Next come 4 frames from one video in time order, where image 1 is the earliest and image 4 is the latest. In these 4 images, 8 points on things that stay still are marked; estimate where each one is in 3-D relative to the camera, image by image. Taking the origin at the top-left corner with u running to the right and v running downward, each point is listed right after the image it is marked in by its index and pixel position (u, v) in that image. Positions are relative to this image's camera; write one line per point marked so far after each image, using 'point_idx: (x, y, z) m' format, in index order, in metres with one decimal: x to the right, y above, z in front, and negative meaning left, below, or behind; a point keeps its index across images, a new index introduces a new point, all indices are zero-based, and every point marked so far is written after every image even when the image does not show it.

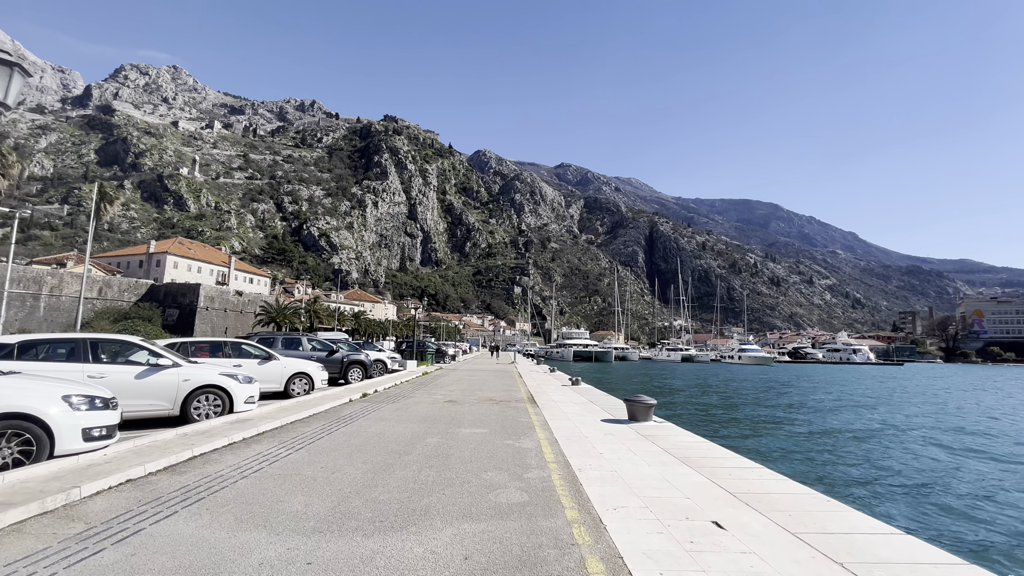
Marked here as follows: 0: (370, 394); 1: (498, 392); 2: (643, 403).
0: (-4.2, -3.1, +13.5) m
1: (-0.5, -3.5, +15.3) m
2: (+2.8, -2.5, +9.9) m
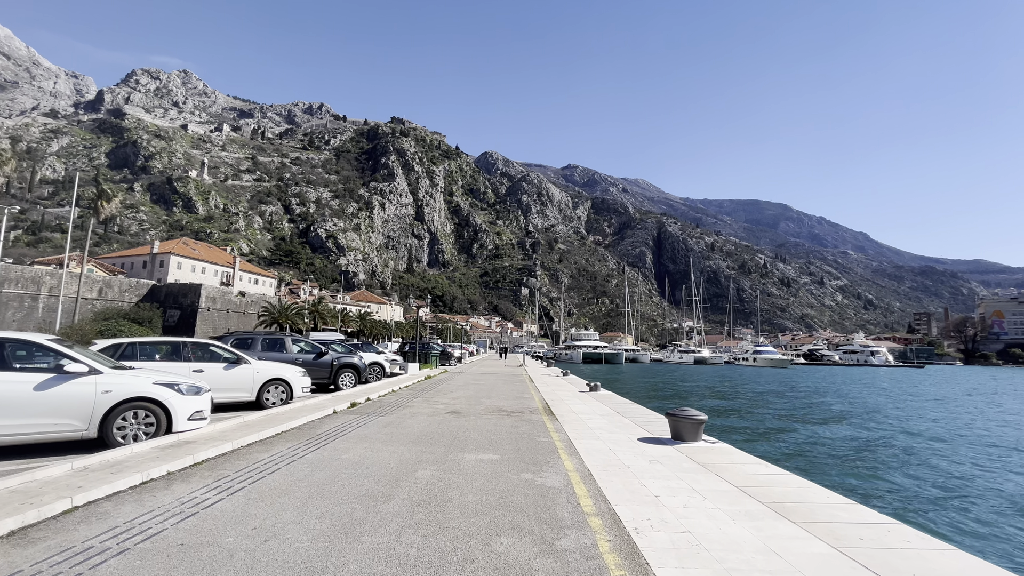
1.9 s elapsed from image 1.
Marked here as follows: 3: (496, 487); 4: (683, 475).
0: (-3.9, -2.9, +11.7) m
1: (-0.1, -3.3, +13.4) m
2: (+3.1, -2.2, +7.9) m
3: (-0.2, -2.2, +5.1) m
4: (+2.2, -2.4, +5.8) m
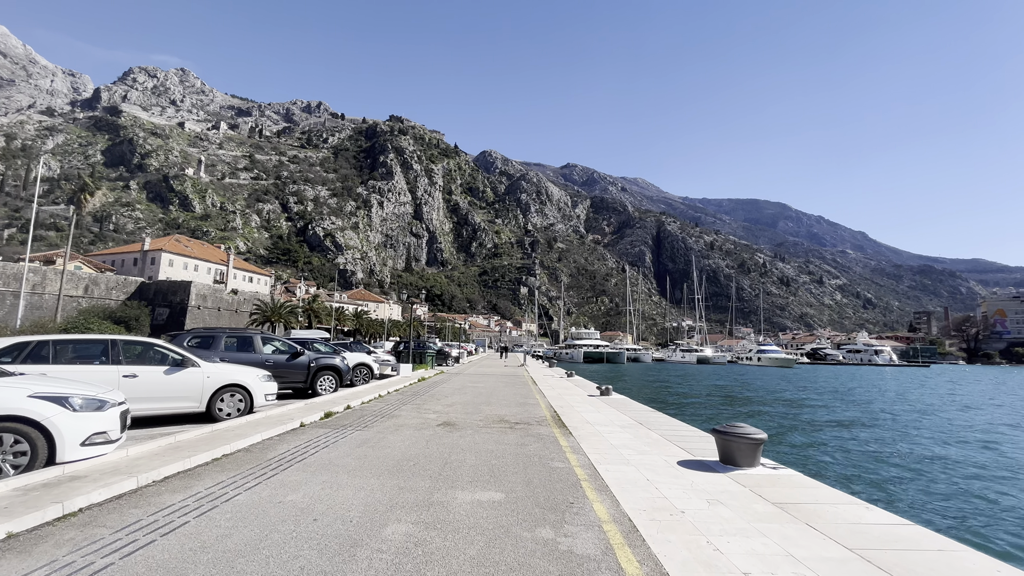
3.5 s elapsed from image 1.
0: (-3.8, -2.7, +9.9) m
1: (0.0, -3.0, +11.6) m
2: (+3.2, -2.0, +6.2) m
3: (-0.1, -2.0, +3.4) m
4: (+2.3, -2.2, +4.1) m
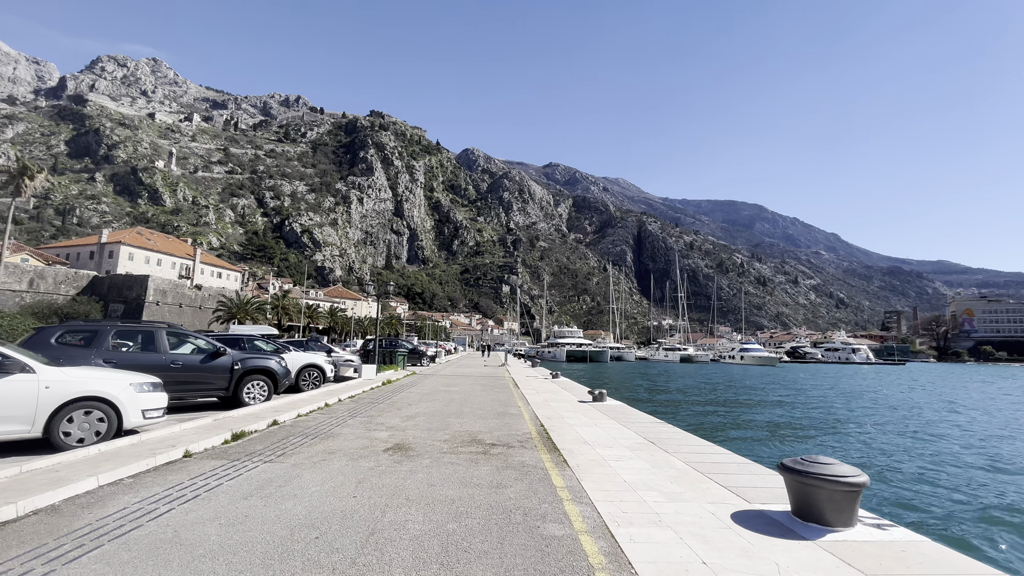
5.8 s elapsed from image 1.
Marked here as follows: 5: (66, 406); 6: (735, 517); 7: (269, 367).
0: (-4.2, -2.4, +7.5) m
1: (-0.5, -2.7, +9.3) m
2: (+2.9, -1.7, +4.0) m
3: (-0.2, -1.7, +1.1) m
4: (+2.1, -1.9, +1.9) m
5: (-5.7, -1.5, +5.8) m
6: (+2.1, -2.1, +4.2) m
7: (-5.5, -1.8, +10.4) m
